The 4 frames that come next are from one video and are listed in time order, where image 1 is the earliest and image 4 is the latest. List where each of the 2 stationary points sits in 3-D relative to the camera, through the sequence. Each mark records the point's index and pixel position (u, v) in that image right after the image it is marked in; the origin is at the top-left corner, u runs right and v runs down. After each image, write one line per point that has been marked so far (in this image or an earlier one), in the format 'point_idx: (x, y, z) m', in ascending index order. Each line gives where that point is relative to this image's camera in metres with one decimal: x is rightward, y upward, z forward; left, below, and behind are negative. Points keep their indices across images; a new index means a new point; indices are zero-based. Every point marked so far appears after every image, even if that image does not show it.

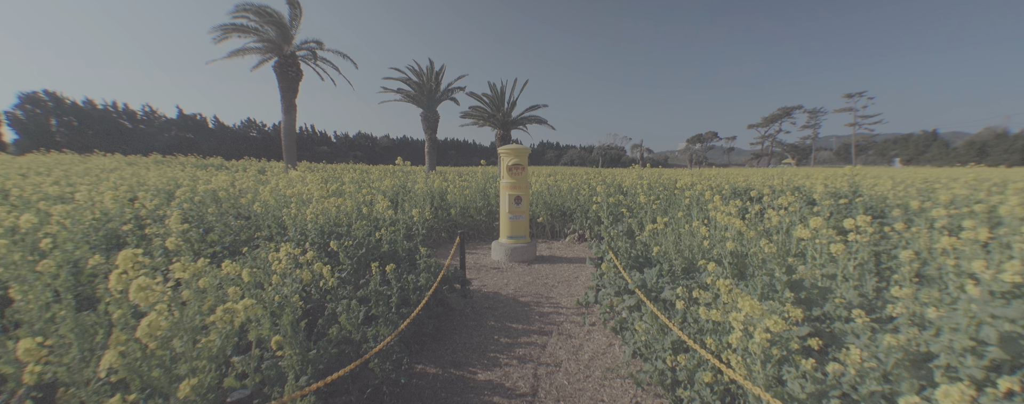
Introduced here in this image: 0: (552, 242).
0: (+0.8, -0.8, +6.9) m
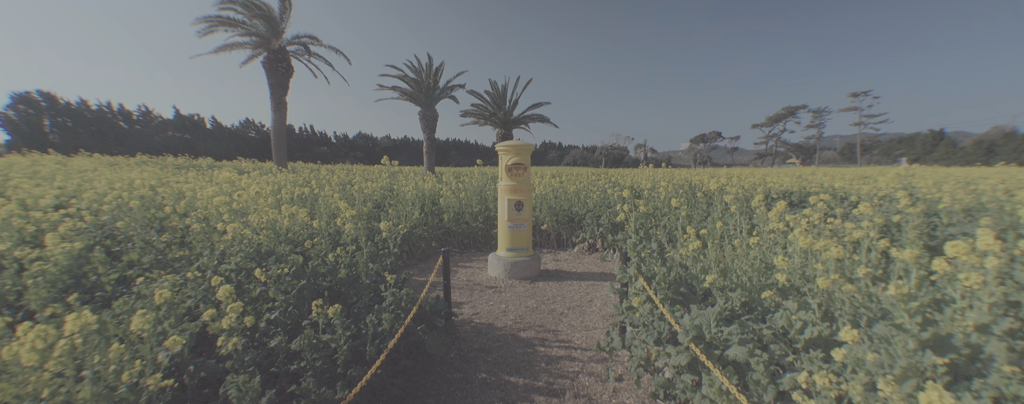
0: (+0.8, -0.9, +6.0) m
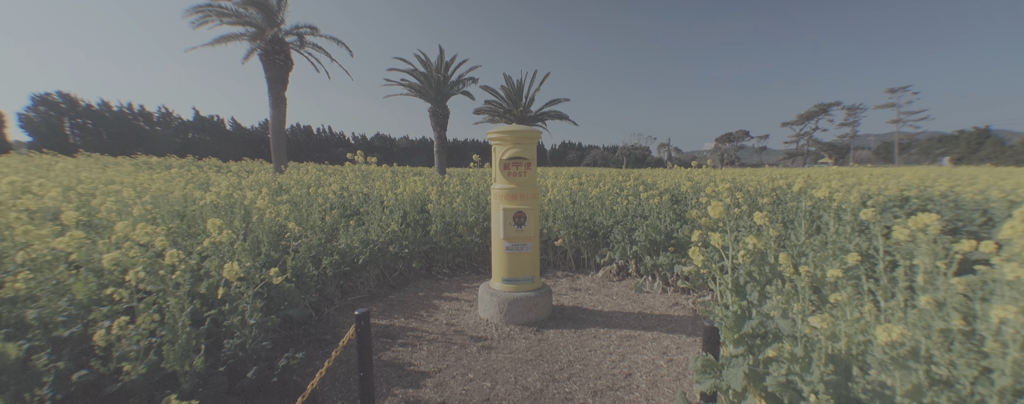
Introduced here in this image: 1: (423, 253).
0: (+0.9, -1.0, +4.6) m
1: (-1.2, -0.7, +4.7) m
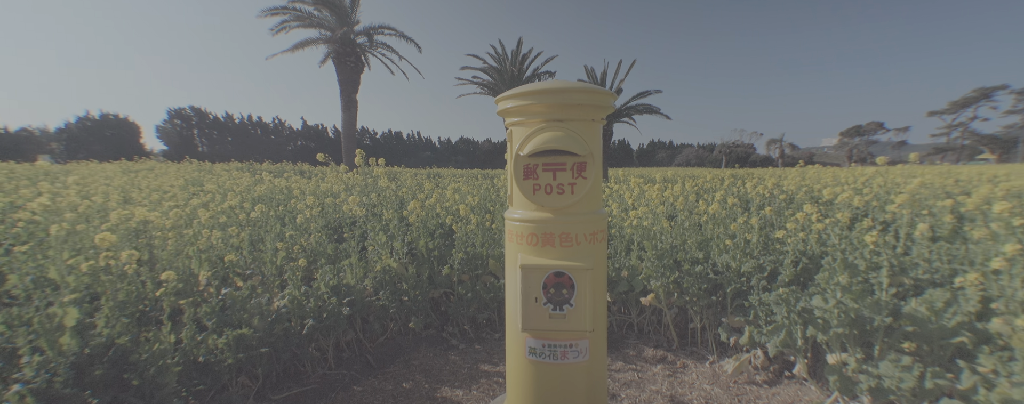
0: (+1.3, -1.2, +2.6) m
1: (-0.7, -0.9, +3.1) m
